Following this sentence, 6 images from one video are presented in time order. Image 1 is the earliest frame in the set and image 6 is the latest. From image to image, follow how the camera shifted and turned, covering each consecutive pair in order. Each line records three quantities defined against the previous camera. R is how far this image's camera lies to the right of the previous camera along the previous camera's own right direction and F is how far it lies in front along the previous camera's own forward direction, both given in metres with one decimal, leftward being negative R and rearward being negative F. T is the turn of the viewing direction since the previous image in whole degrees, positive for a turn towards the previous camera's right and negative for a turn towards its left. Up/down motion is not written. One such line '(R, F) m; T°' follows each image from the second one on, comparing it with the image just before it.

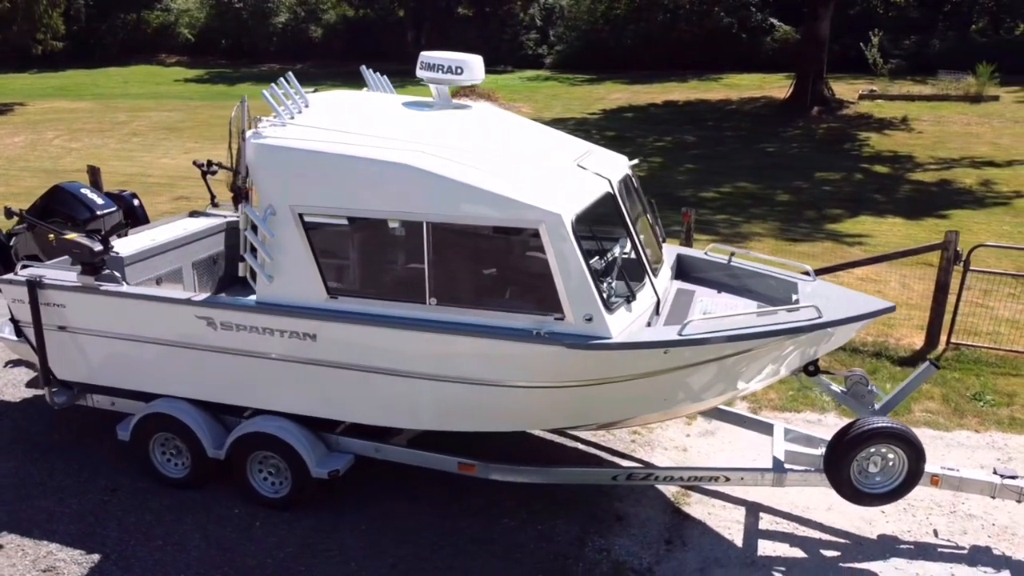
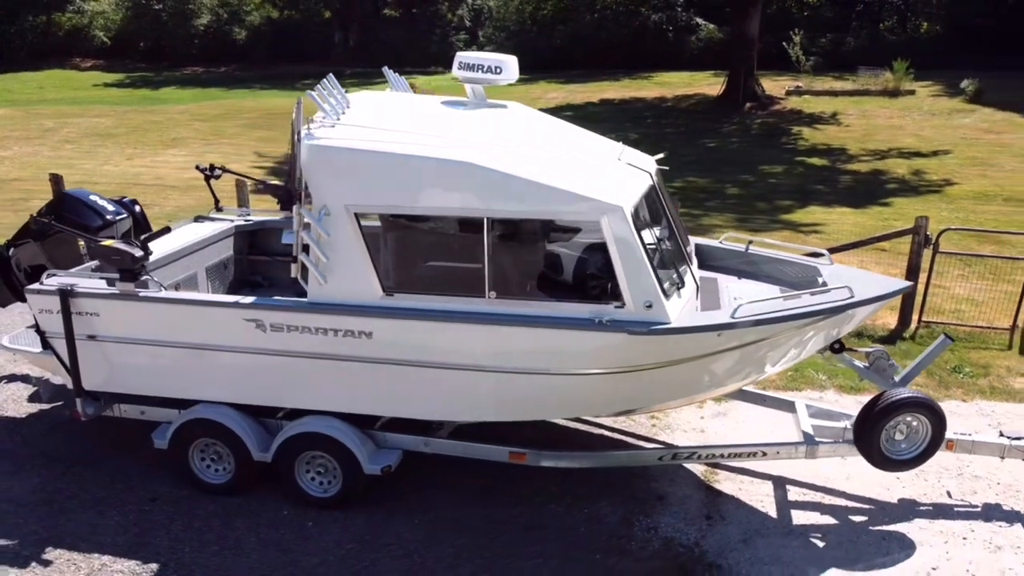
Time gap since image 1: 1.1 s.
(-0.8, -0.1) m; +5°
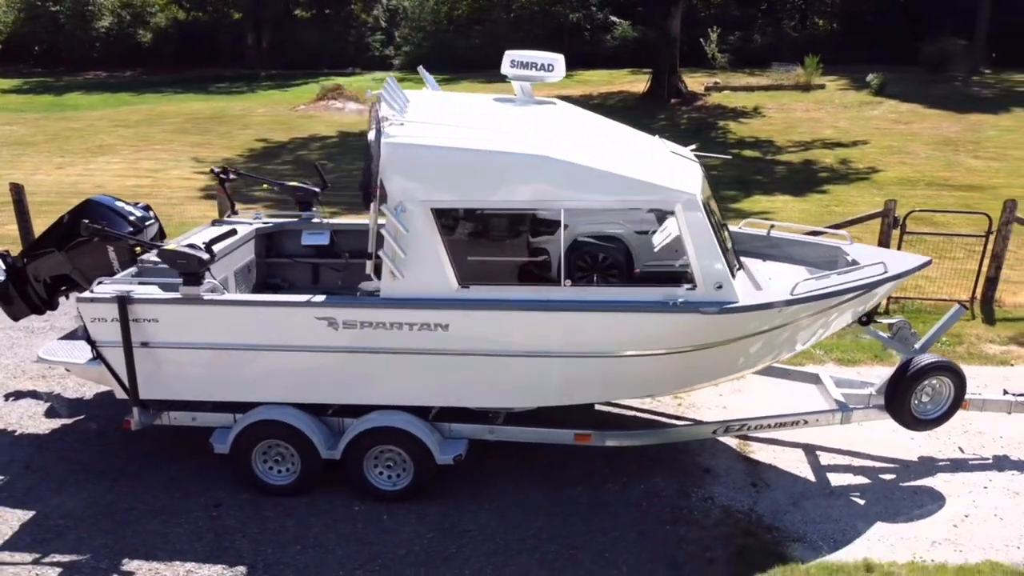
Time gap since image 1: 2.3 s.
(-1.1, -0.2) m; +6°
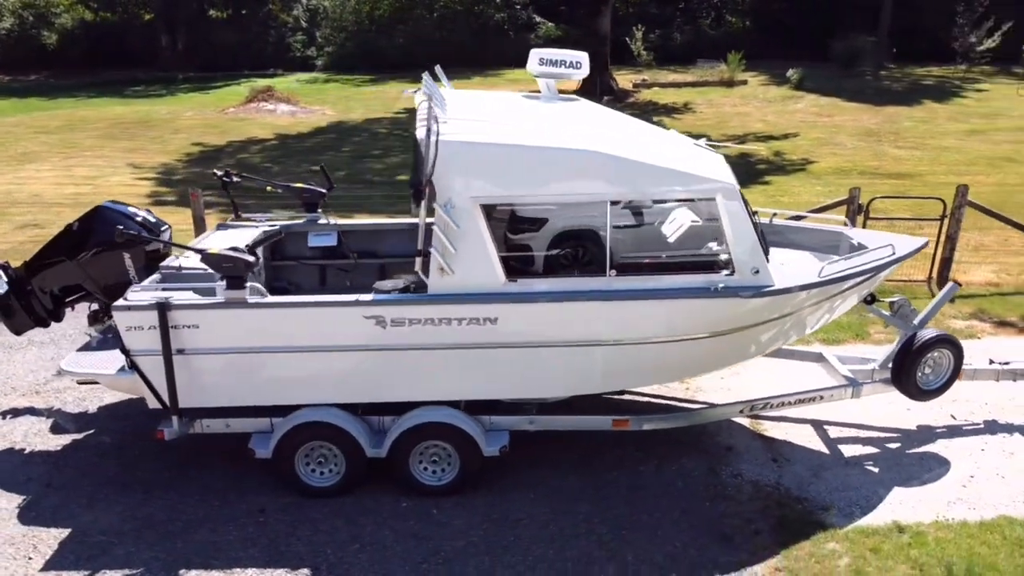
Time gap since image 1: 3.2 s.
(-0.9, -0.1) m; +6°
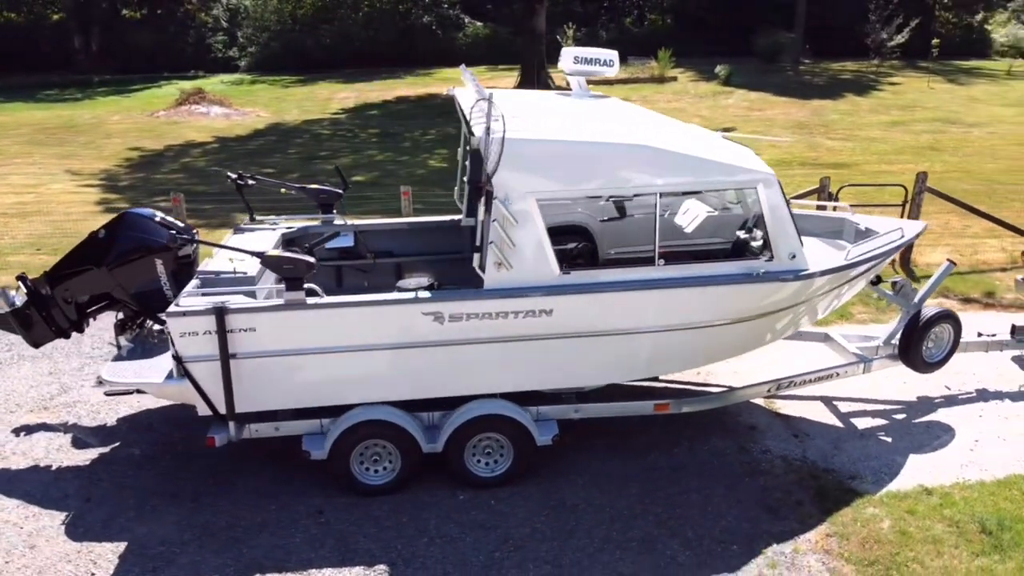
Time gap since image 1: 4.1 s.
(-0.9, -0.1) m; +5°
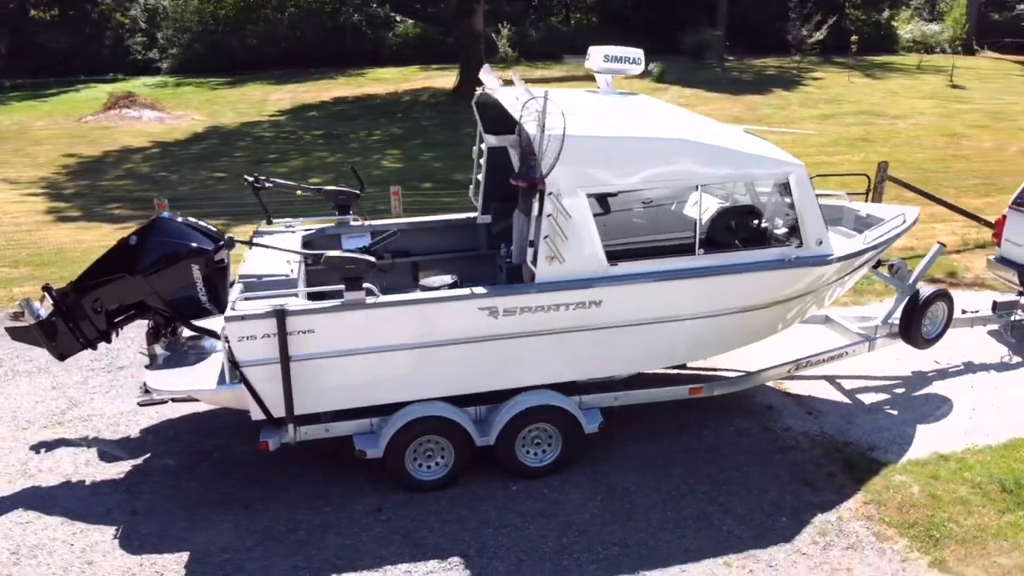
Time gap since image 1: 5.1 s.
(-0.9, -0.1) m; +5°
